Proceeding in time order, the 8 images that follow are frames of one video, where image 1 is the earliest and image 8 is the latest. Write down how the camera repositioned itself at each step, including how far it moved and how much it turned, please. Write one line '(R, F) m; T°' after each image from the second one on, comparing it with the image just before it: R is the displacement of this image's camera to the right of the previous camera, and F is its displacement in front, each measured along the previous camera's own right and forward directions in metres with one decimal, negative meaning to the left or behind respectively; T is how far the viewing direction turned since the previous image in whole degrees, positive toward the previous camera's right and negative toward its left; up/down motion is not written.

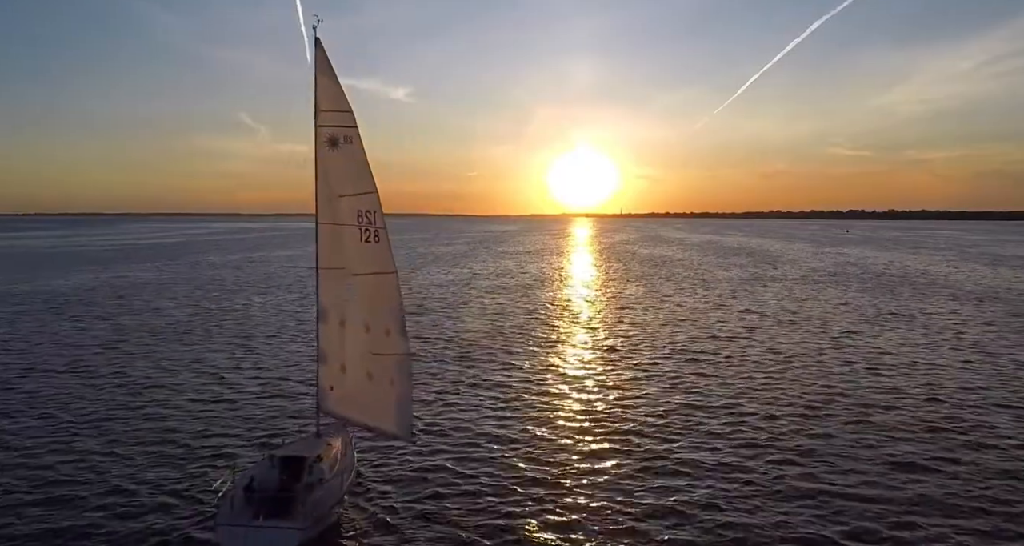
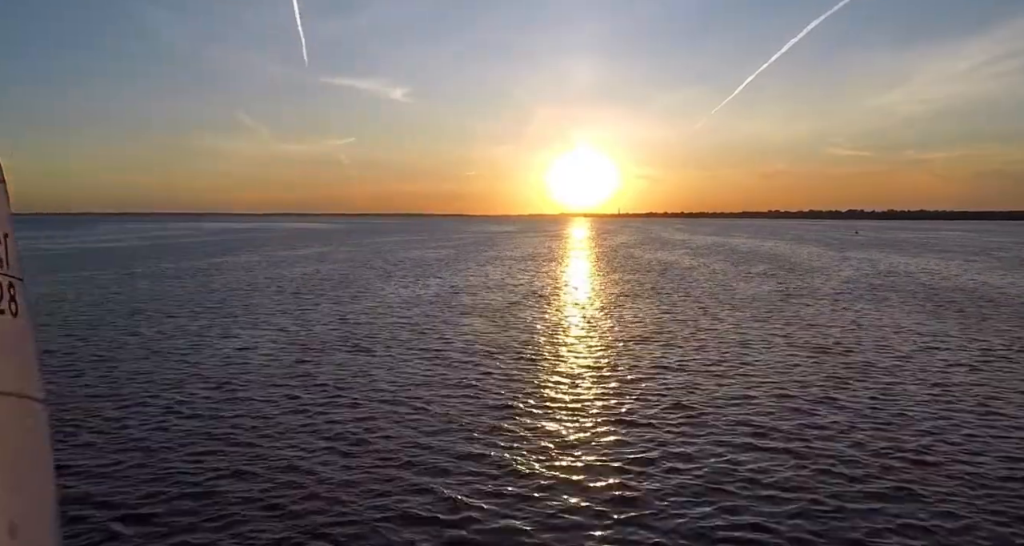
(+0.8, +7.1) m; 0°
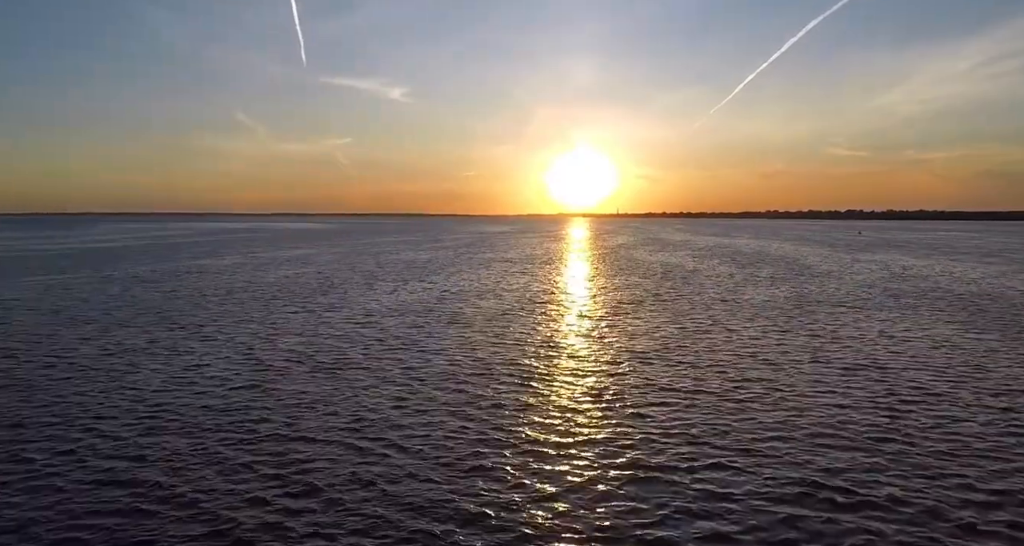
(+0.4, +2.9) m; 0°
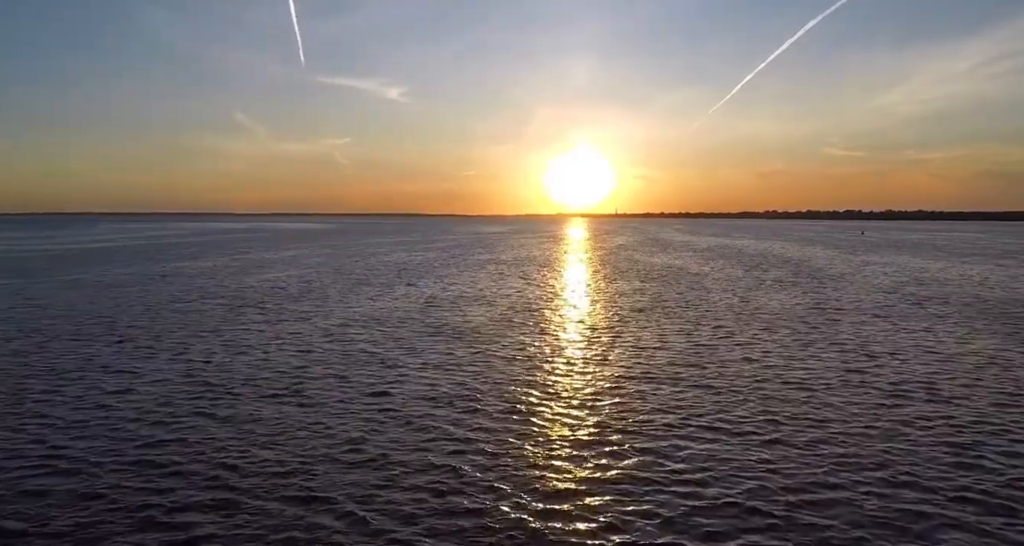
(+0.3, +3.0) m; 0°
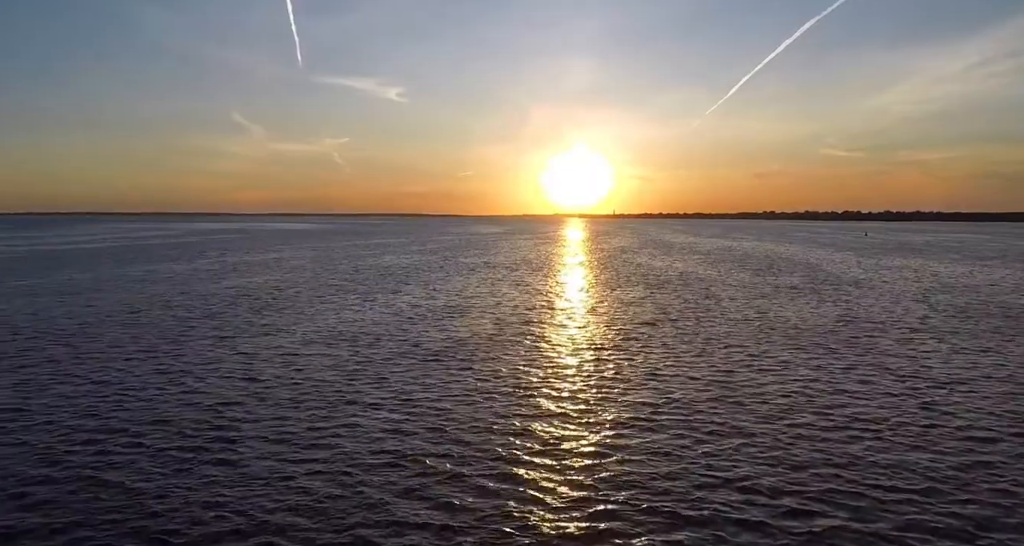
(+0.3, +4.1) m; 0°
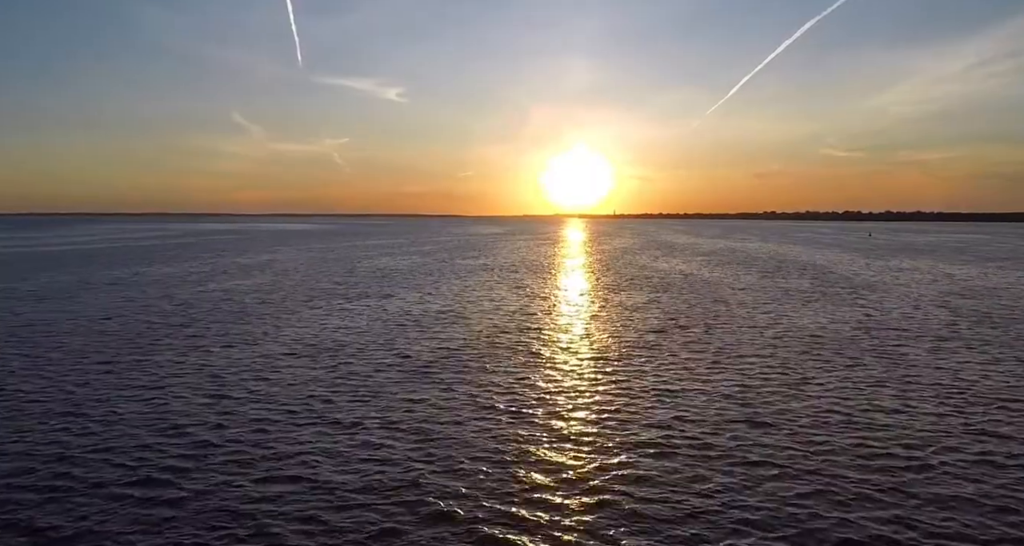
(+0.1, +2.1) m; 0°
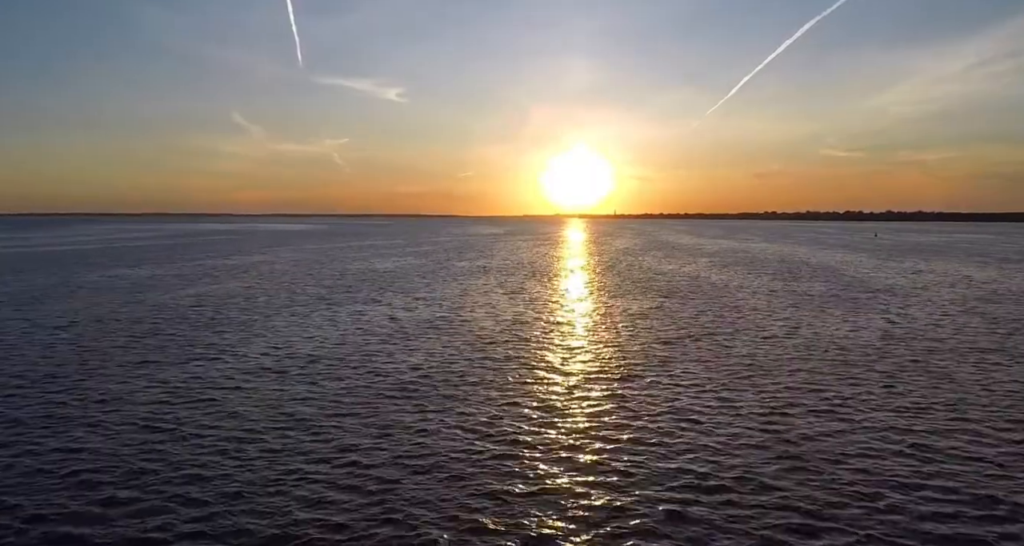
(+0.1, +2.8) m; 0°
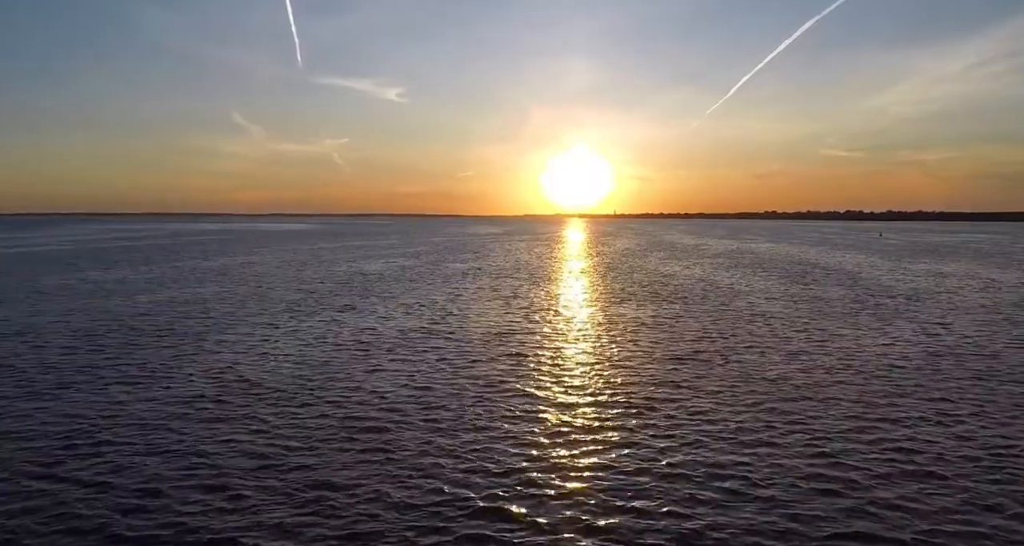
(+0.2, +3.5) m; 0°
